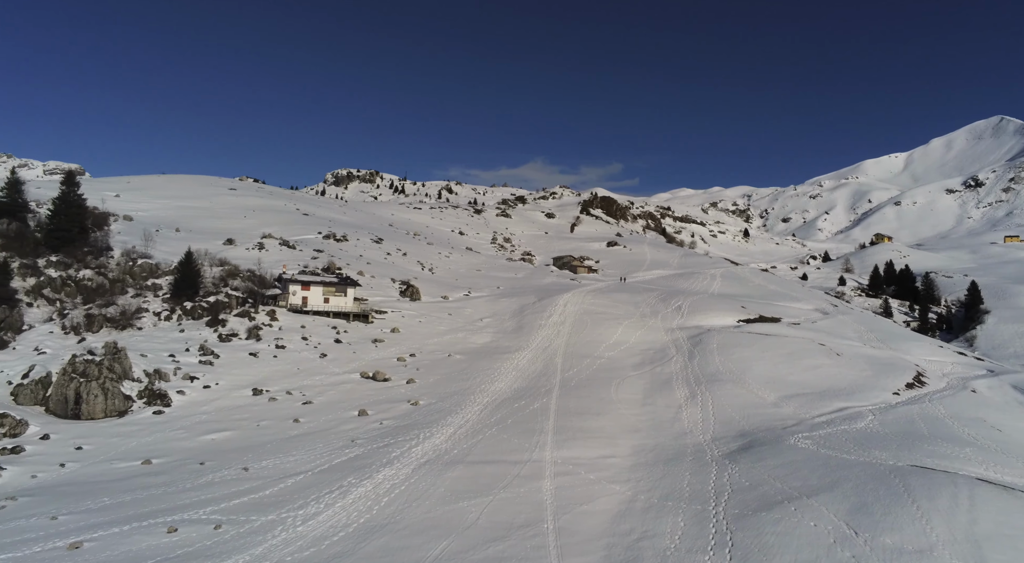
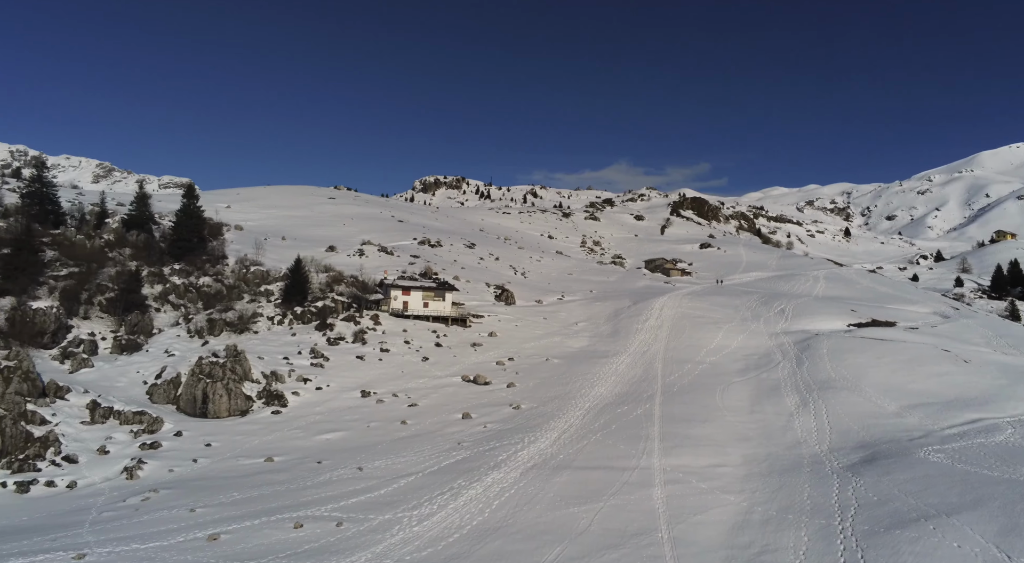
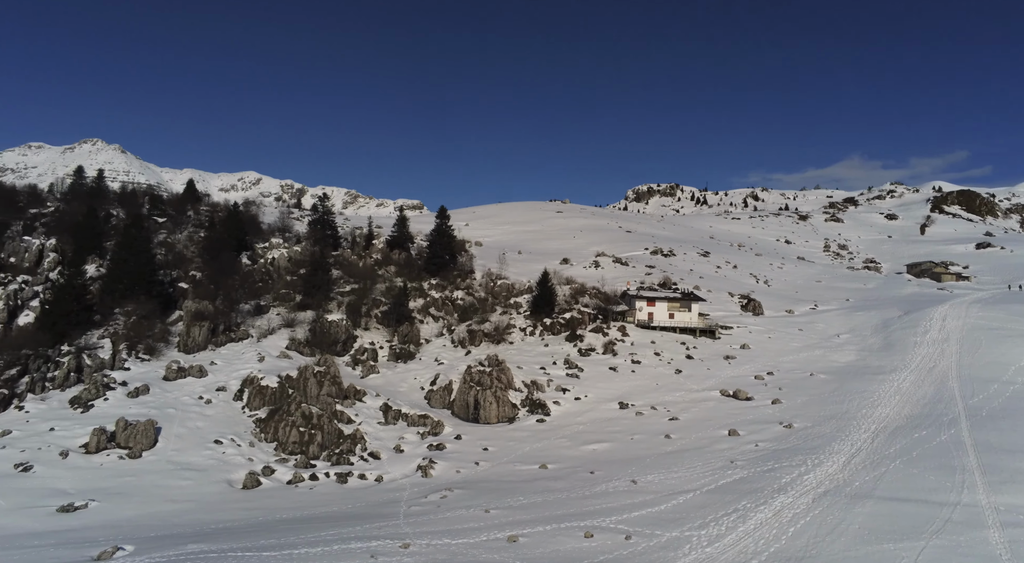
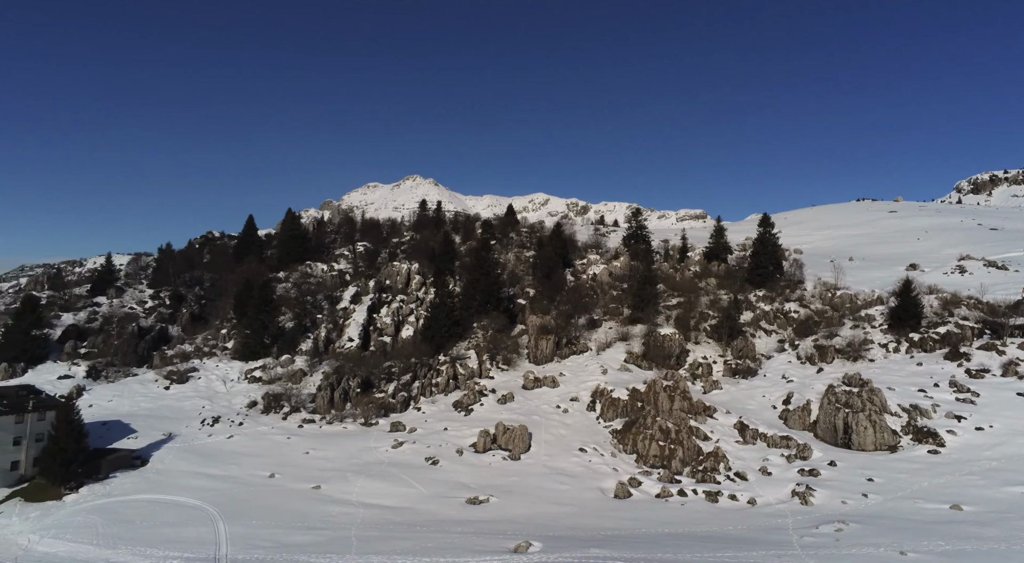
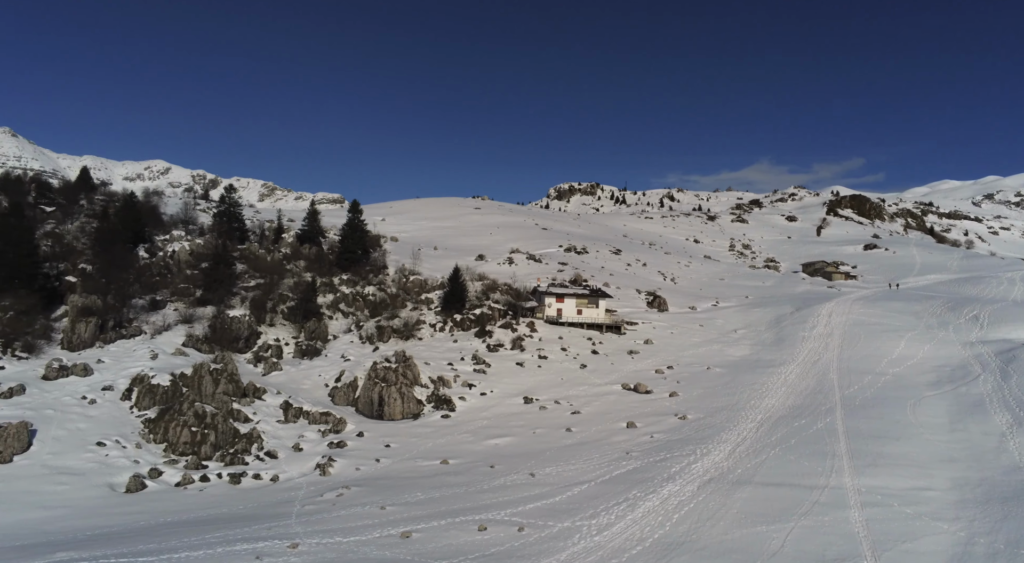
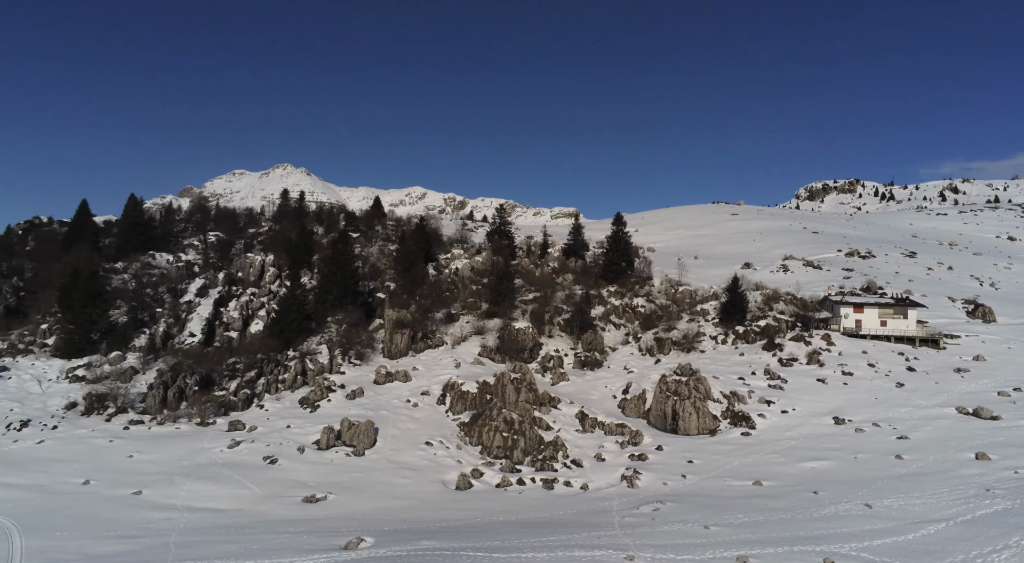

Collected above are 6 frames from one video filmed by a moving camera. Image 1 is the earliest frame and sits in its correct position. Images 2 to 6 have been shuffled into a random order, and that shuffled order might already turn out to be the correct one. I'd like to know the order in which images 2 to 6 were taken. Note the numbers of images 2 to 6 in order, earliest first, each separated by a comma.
2, 5, 3, 6, 4
